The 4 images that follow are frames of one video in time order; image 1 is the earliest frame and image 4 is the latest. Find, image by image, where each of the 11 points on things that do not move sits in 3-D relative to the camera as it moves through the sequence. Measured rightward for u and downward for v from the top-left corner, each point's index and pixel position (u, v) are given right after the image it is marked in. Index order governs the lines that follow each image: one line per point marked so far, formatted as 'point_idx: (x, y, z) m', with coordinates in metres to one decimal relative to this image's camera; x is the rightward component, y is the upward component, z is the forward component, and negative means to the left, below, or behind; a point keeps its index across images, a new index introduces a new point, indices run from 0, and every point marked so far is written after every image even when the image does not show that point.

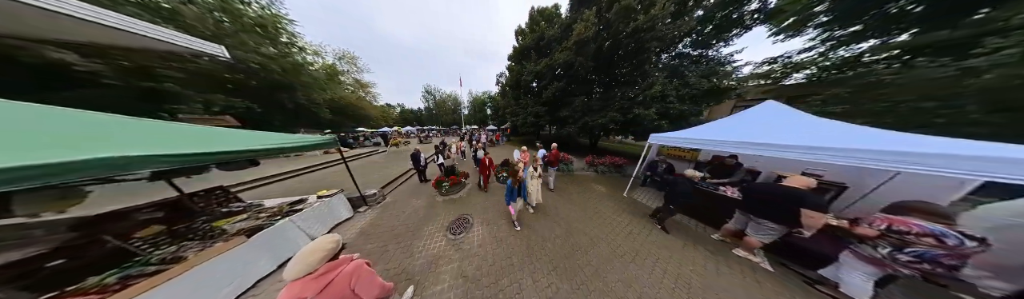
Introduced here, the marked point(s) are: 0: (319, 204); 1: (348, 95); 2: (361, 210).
0: (-4.0, -1.1, +2.3) m
1: (-21.9, +7.3, +14.9) m
2: (-4.1, -1.6, +3.0) m
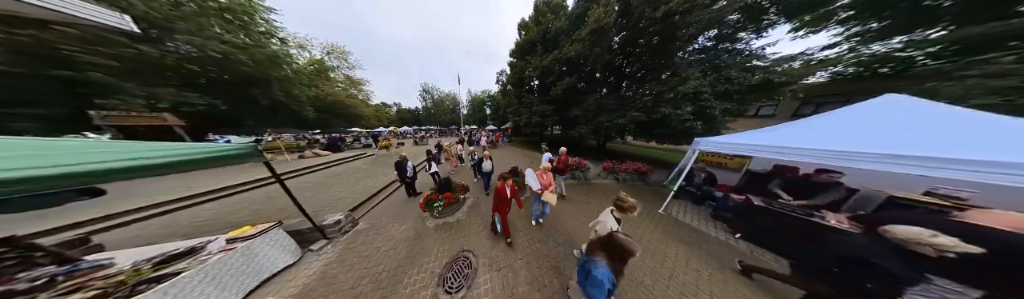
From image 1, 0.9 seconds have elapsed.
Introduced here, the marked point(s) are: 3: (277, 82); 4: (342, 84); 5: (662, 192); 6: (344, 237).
0: (-3.6, -1.3, +1.4) m
1: (-21.7, +7.1, +13.9) m
2: (-3.7, -1.8, +2.1) m
3: (-16.8, +4.8, +8.1) m
4: (-23.7, +9.2, +15.6) m
5: (+6.9, -2.0, +5.1) m
6: (-3.5, -1.8, +2.3) m
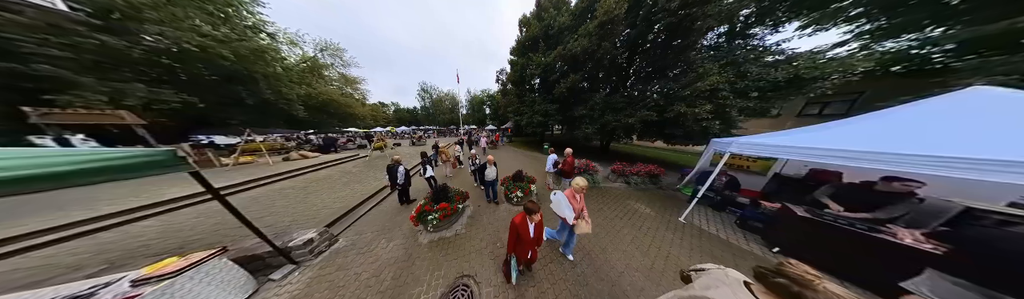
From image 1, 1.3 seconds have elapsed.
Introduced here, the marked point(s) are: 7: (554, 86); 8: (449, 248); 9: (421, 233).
0: (-3.4, -1.4, +1.0) m
1: (-21.6, +7.0, +13.3) m
2: (-3.5, -1.9, +1.7) m
3: (-16.7, +4.7, +7.6) m
4: (-23.7, +9.1, +15.1) m
5: (+7.1, -2.0, +4.8) m
6: (-3.3, -1.9, +1.9) m
7: (+3.7, +5.5, +9.7) m
8: (-1.3, -2.0, +2.2) m
9: (-2.0, -1.9, +2.5) m
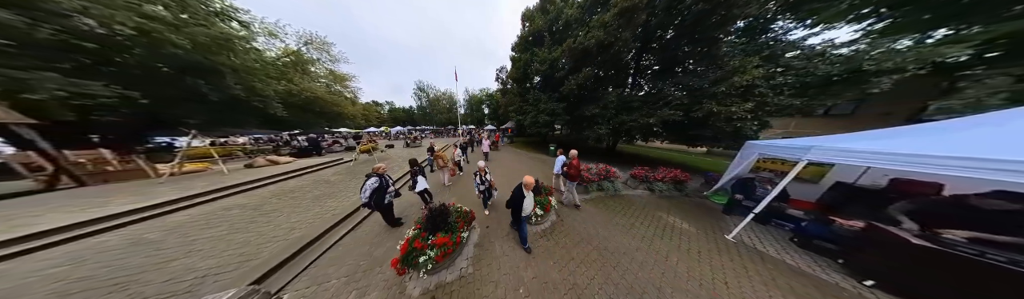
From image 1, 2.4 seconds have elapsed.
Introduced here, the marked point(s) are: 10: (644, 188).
0: (-3.0, -1.5, +0.3) m
1: (-21.4, +6.8, +12.3) m
2: (-3.1, -2.0, +0.9) m
3: (-16.4, +4.5, +6.6) m
4: (-23.5, +8.9, +14.0) m
5: (+7.5, -2.1, +4.2) m
6: (-2.9, -2.0, +1.2) m
7: (+3.9, +5.3, +9.1) m
8: (-0.9, -2.1, +1.5) m
9: (-1.6, -2.0, +1.8) m
10: (+5.7, -1.7, +4.8) m
